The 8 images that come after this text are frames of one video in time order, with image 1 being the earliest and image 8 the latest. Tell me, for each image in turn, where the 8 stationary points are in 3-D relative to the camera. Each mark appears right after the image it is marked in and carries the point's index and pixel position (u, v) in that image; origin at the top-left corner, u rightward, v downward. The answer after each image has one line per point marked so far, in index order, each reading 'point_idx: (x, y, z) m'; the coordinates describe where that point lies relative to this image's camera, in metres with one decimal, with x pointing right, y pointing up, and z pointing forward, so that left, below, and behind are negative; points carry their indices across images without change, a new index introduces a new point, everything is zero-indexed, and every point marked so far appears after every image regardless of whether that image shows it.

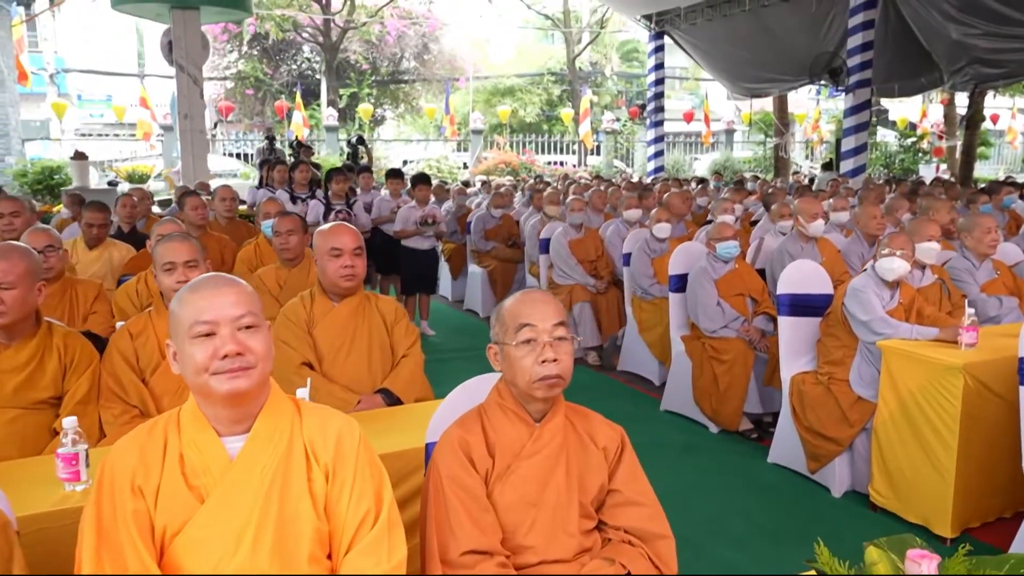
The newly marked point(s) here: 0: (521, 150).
0: (+0.2, +3.0, +17.4) m
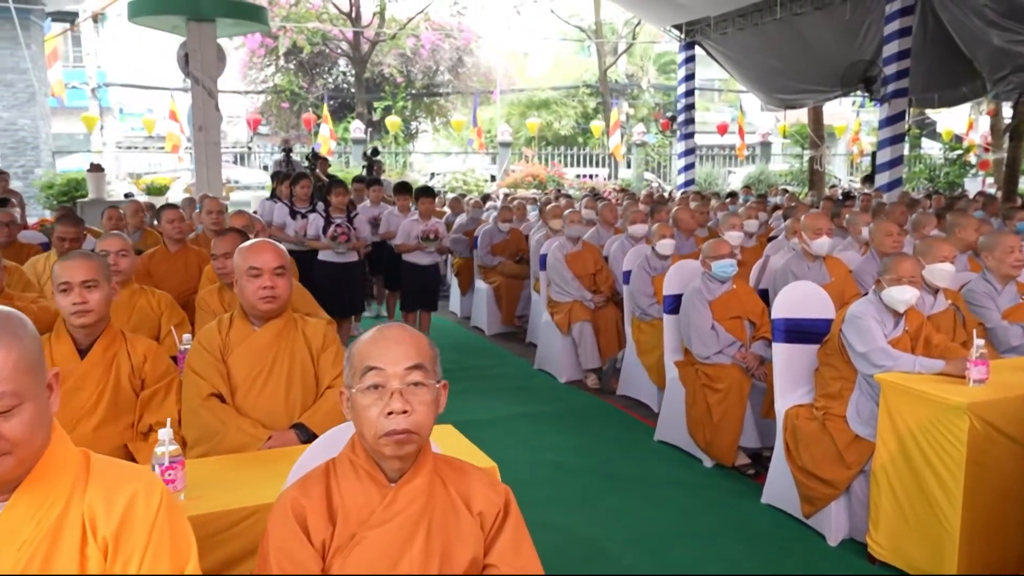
0: (+0.8, +2.7, +17.2) m
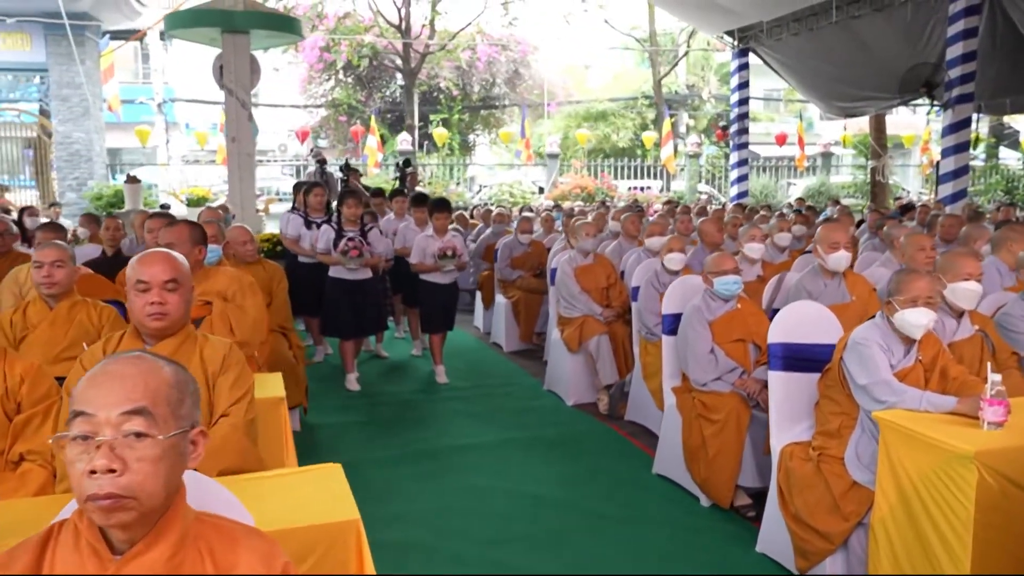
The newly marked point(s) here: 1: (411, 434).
0: (+1.8, +2.4, +16.8) m
1: (-0.6, -0.8, +4.7) m
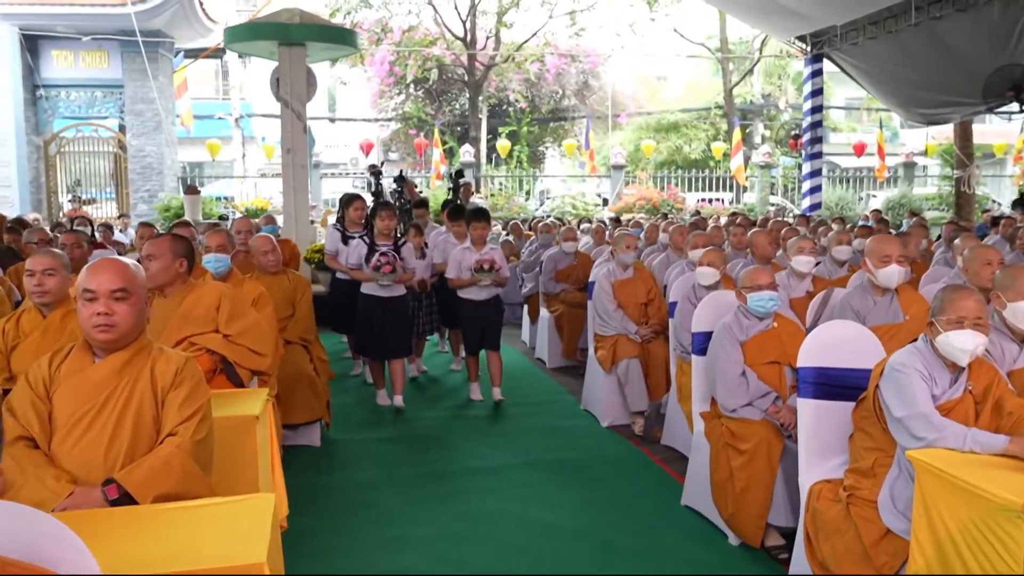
0: (+3.1, +2.1, +16.4) m
1: (-0.4, -0.9, +4.5) m
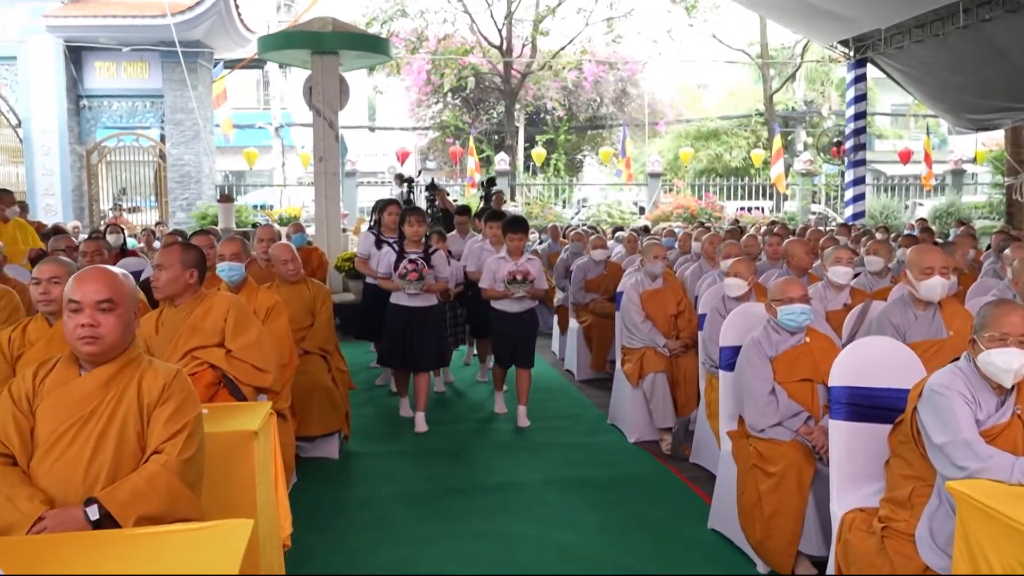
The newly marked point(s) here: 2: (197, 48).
0: (+3.8, +1.9, +16.1) m
1: (-0.3, -1.0, +4.3) m
2: (-5.0, +3.8, +12.9) m
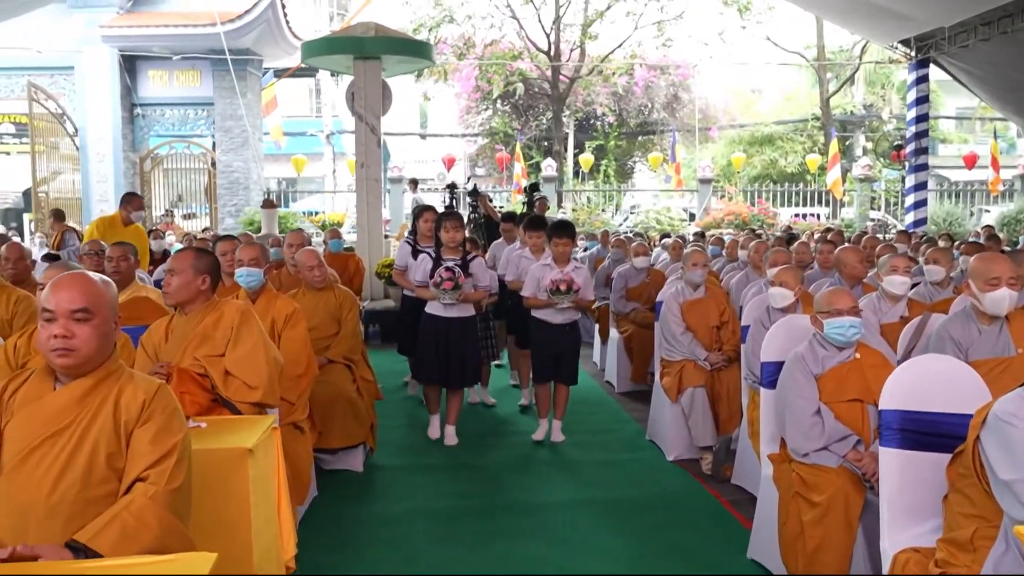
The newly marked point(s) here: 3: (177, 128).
0: (+4.7, +1.7, +15.7) m
1: (-0.2, -1.0, +4.2) m
2: (-4.3, +3.8, +13.0) m
3: (-5.5, +2.6, +13.1) m
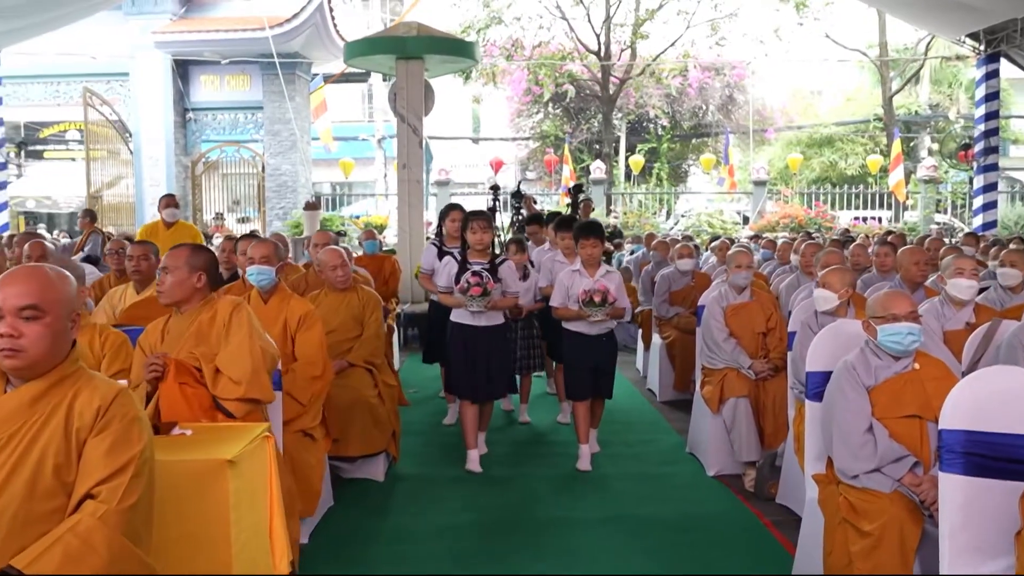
0: (+5.6, +1.6, +15.1) m
1: (0.0, -1.0, +3.9) m
2: (-3.5, +3.7, +13.0) m
3: (-4.7, +2.6, +13.3) m
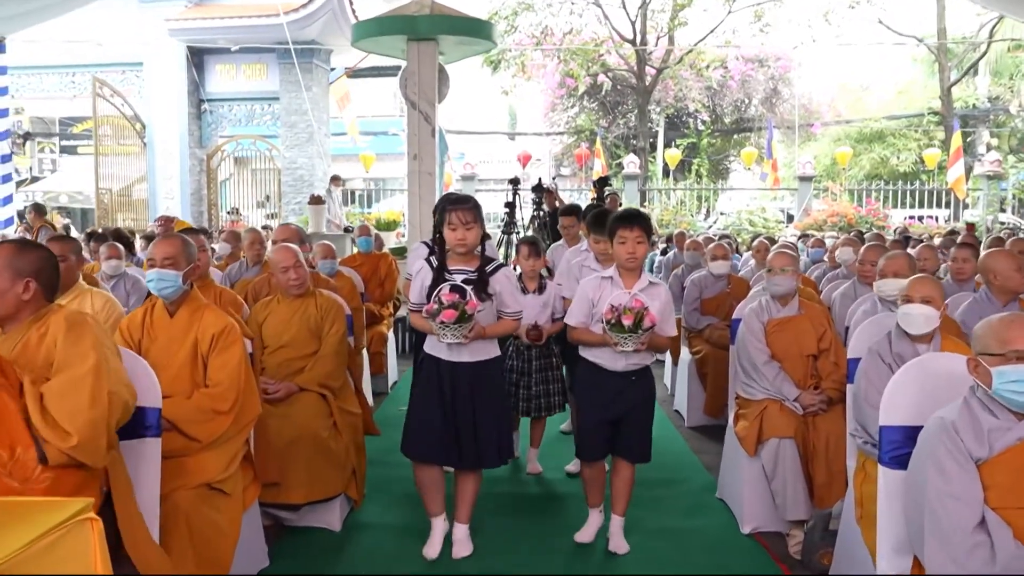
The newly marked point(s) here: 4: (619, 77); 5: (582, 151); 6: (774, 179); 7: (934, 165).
0: (+6.1, +1.5, +14.0) m
1: (-0.1, -1.0, +3.2) m
2: (-3.1, +3.7, +12.4) m
3: (-4.3, +2.6, +12.7) m
4: (+2.2, +4.0, +15.5) m
5: (+1.3, +2.5, +14.4) m
6: (+4.7, +2.0, +14.4) m
7: (+7.2, +2.1, +13.7) m
